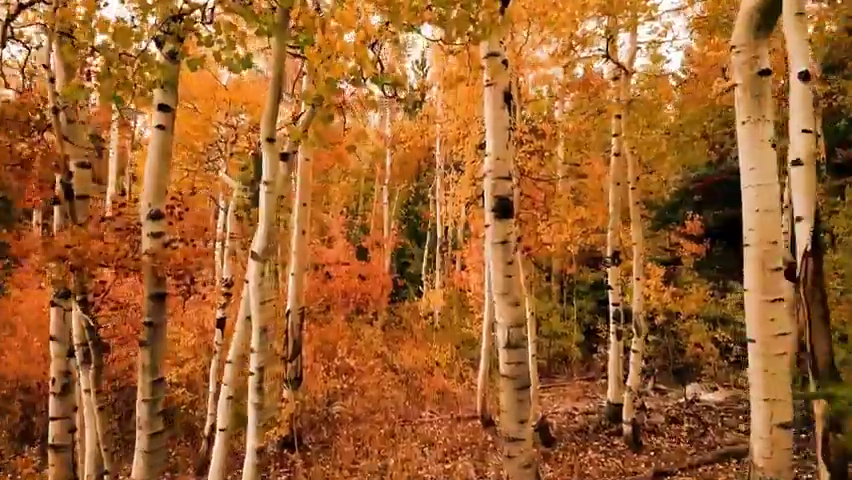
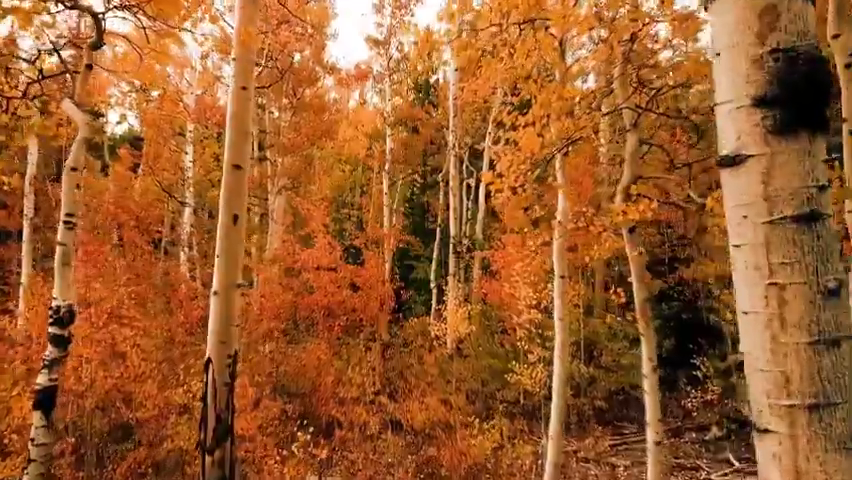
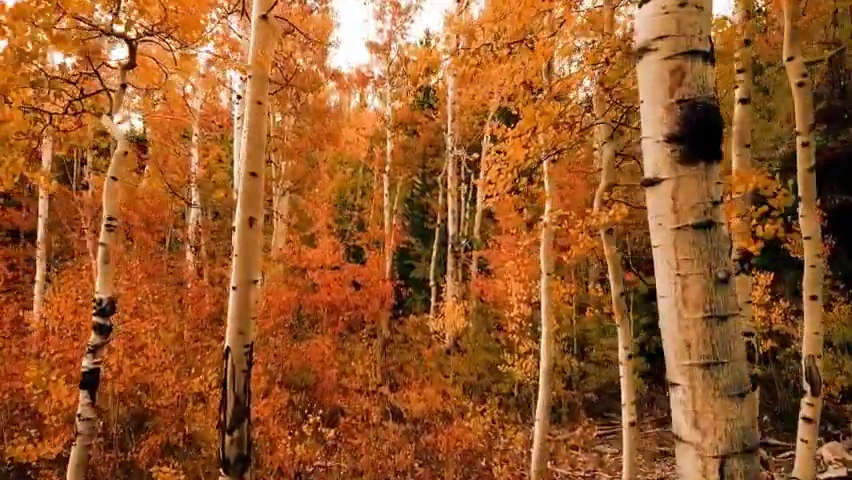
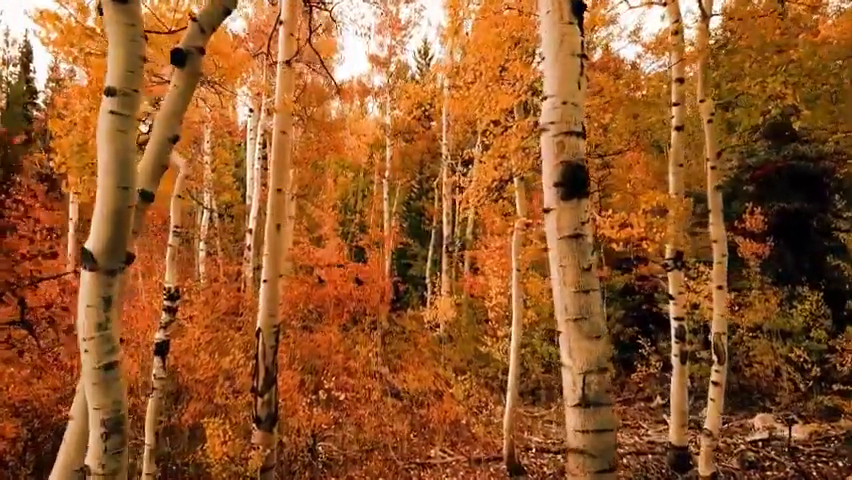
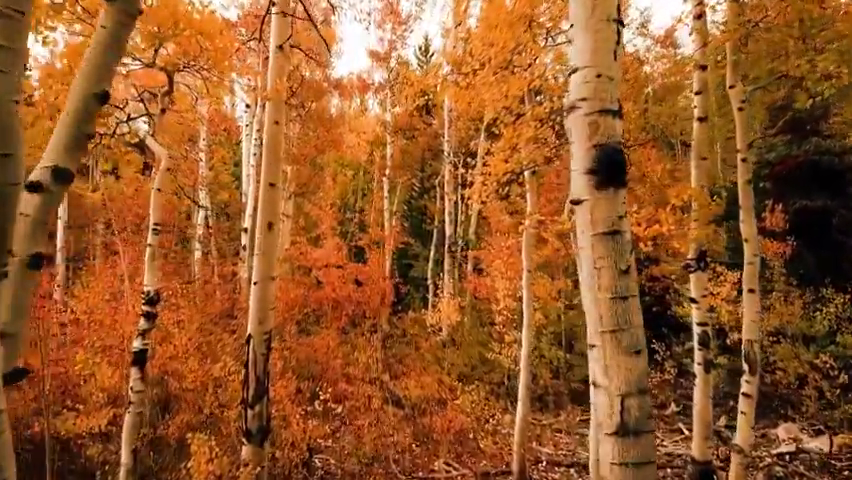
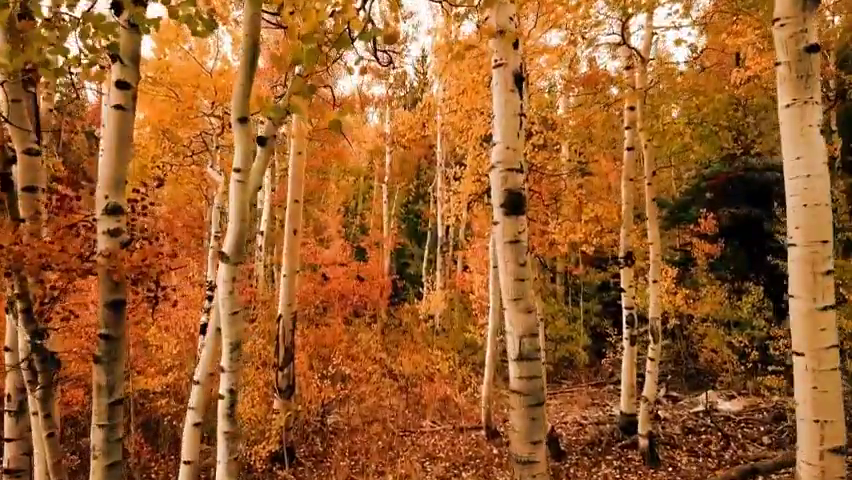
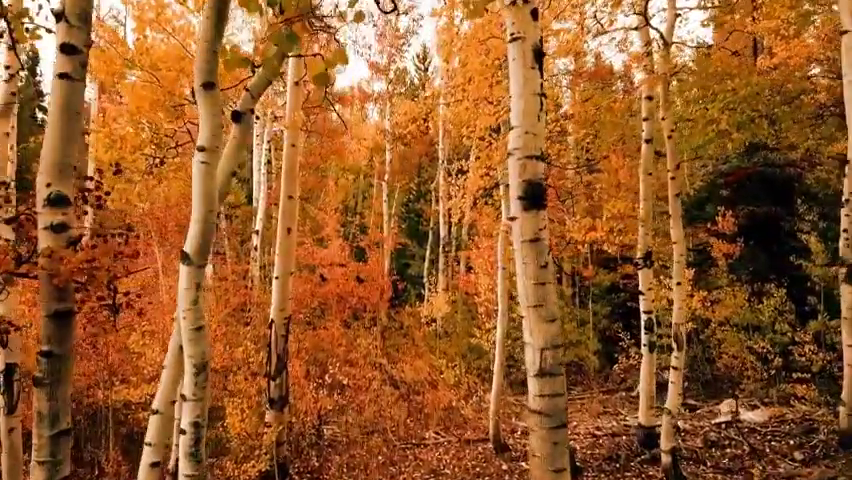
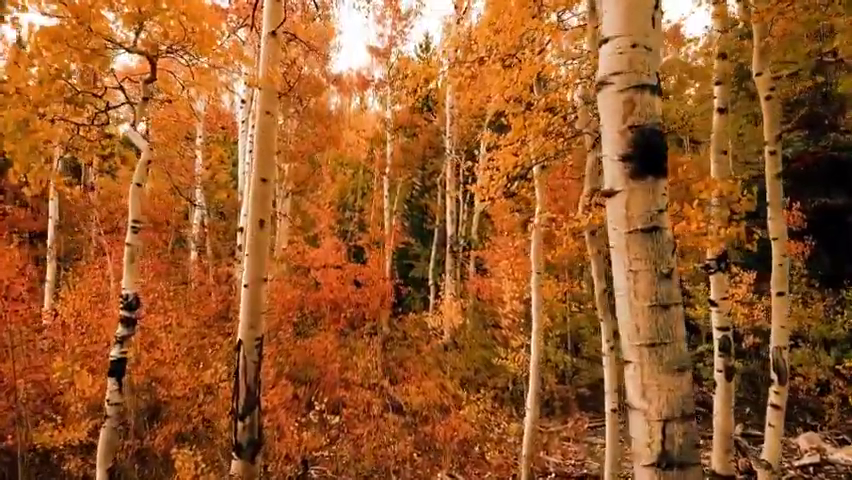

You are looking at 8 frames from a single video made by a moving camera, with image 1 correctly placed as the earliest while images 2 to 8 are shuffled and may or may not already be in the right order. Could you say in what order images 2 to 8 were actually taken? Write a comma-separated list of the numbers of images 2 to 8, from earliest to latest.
6, 7, 4, 5, 8, 3, 2
